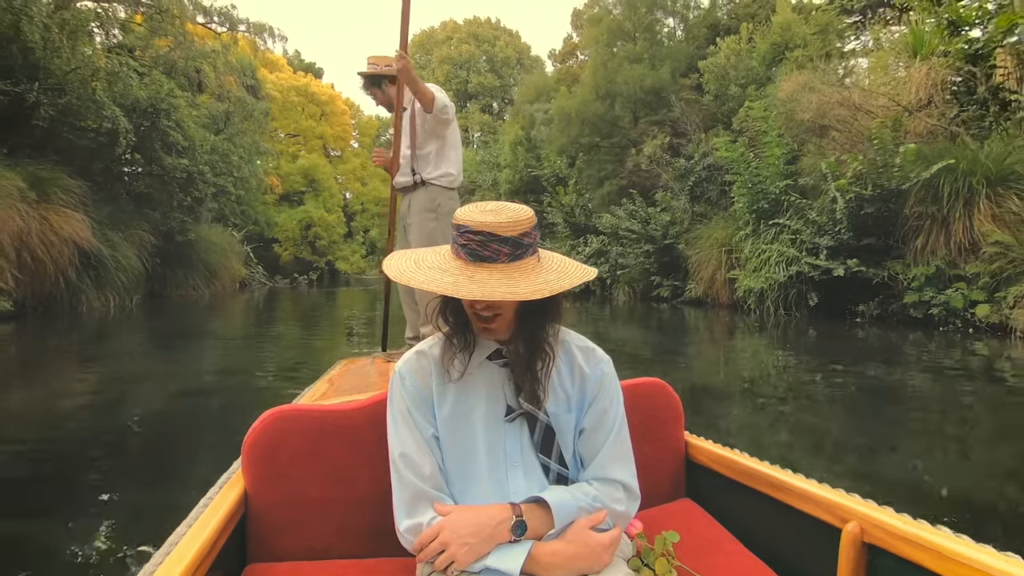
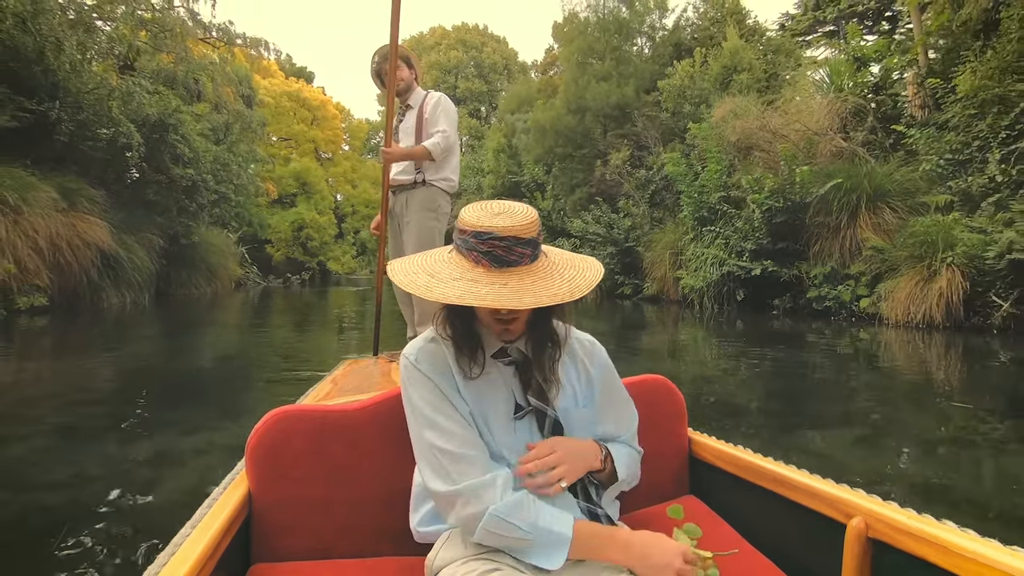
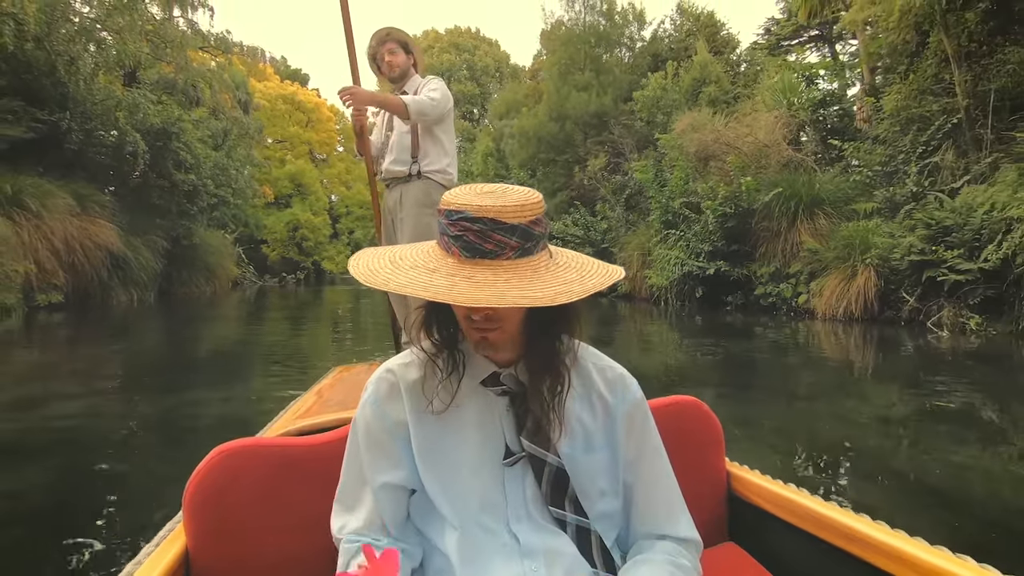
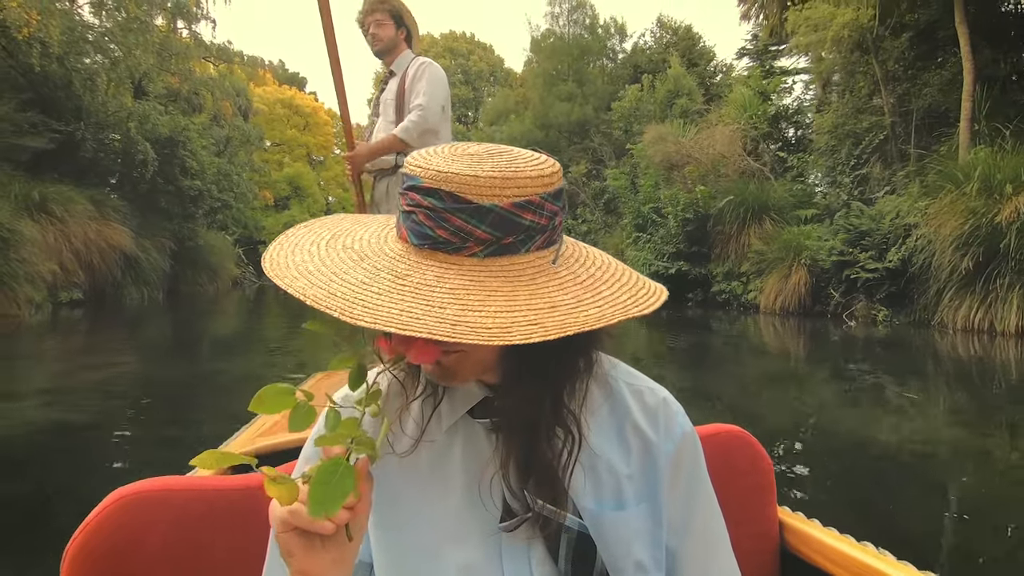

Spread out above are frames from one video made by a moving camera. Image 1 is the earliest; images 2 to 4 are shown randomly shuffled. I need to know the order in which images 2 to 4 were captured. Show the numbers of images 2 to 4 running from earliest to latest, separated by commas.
2, 3, 4
